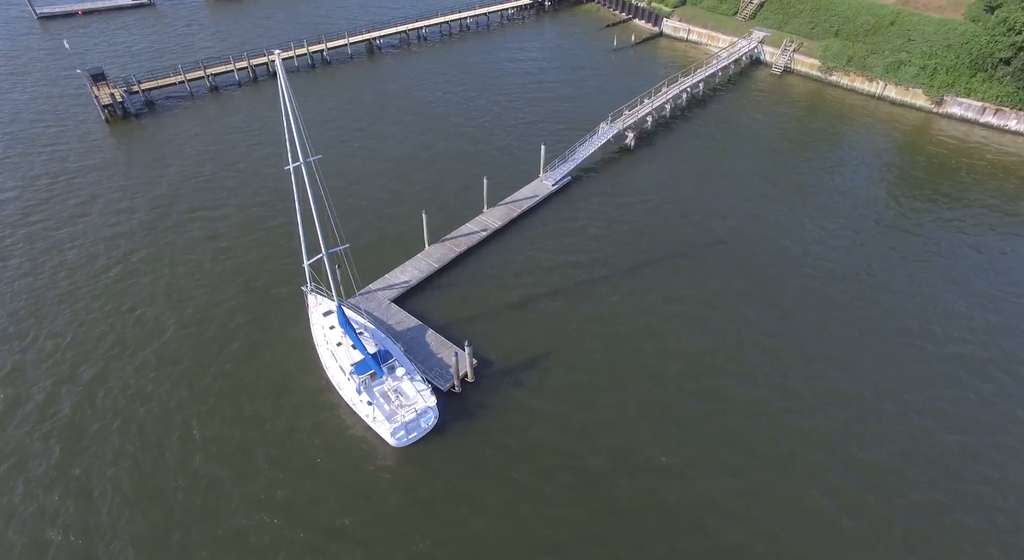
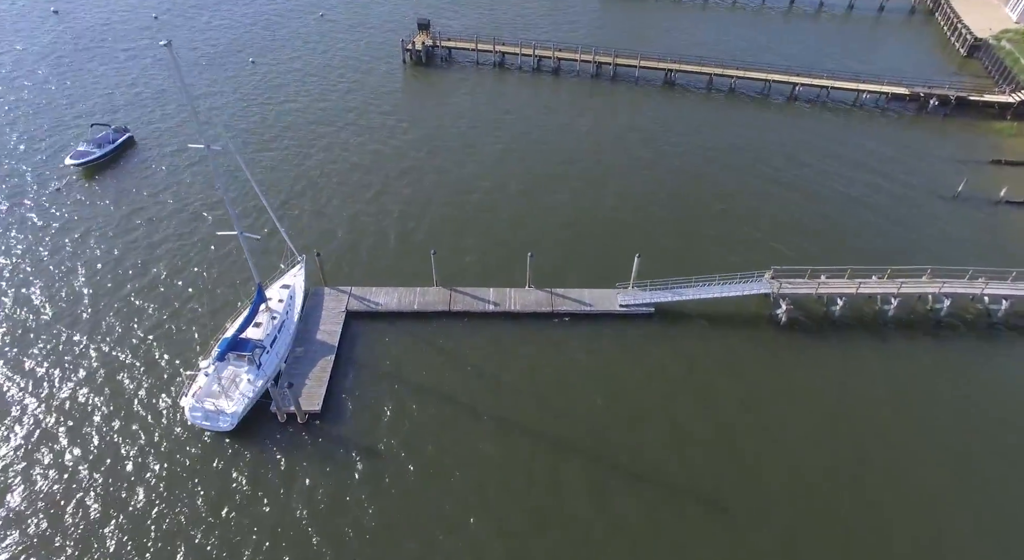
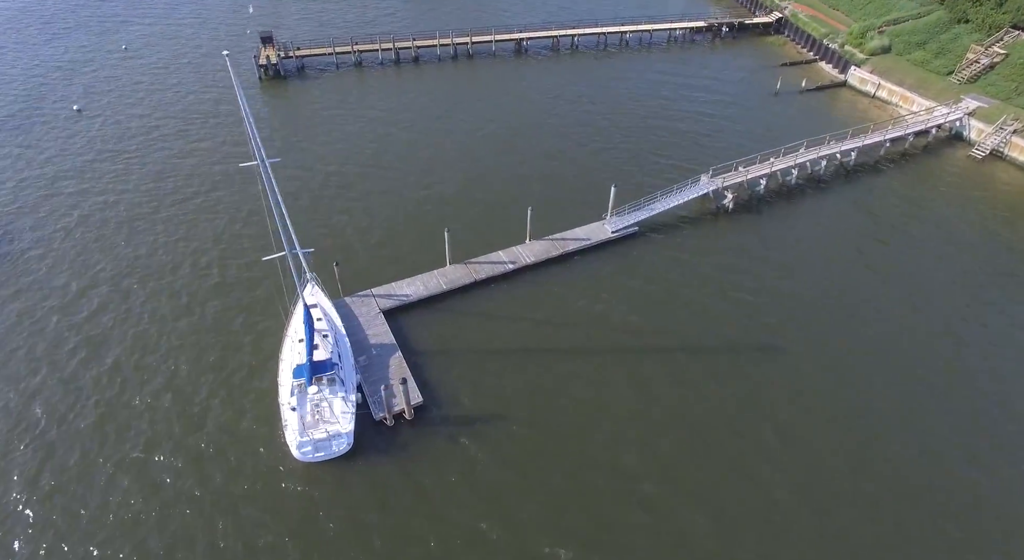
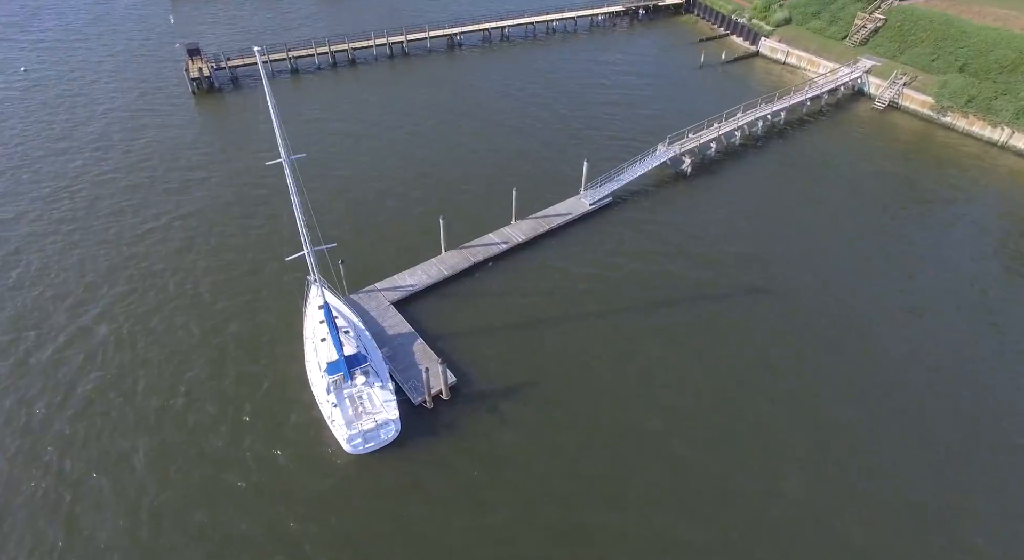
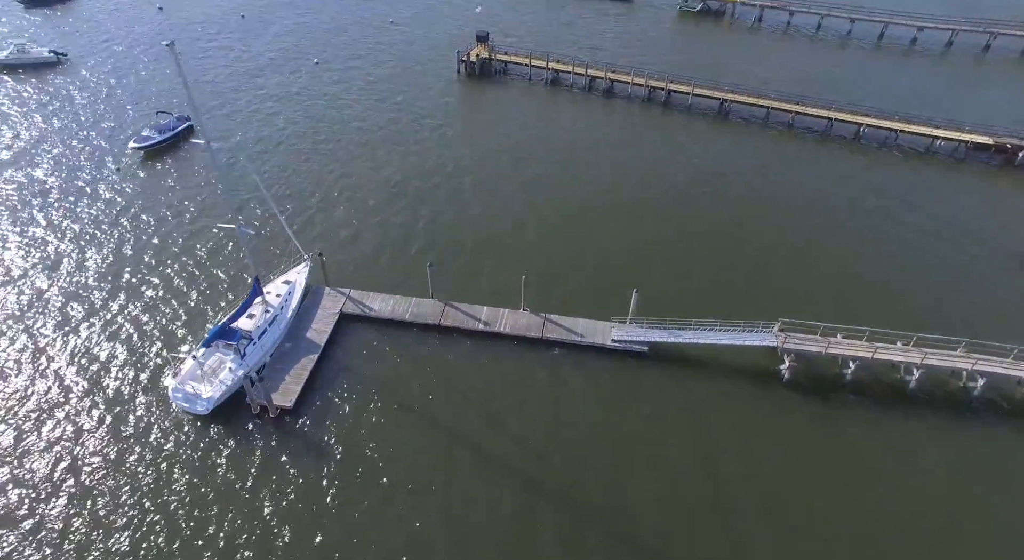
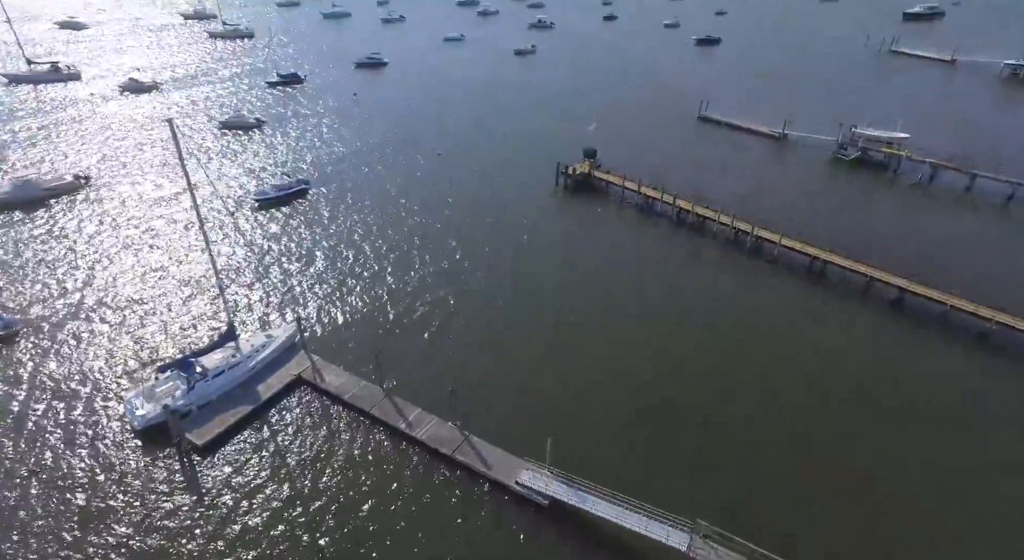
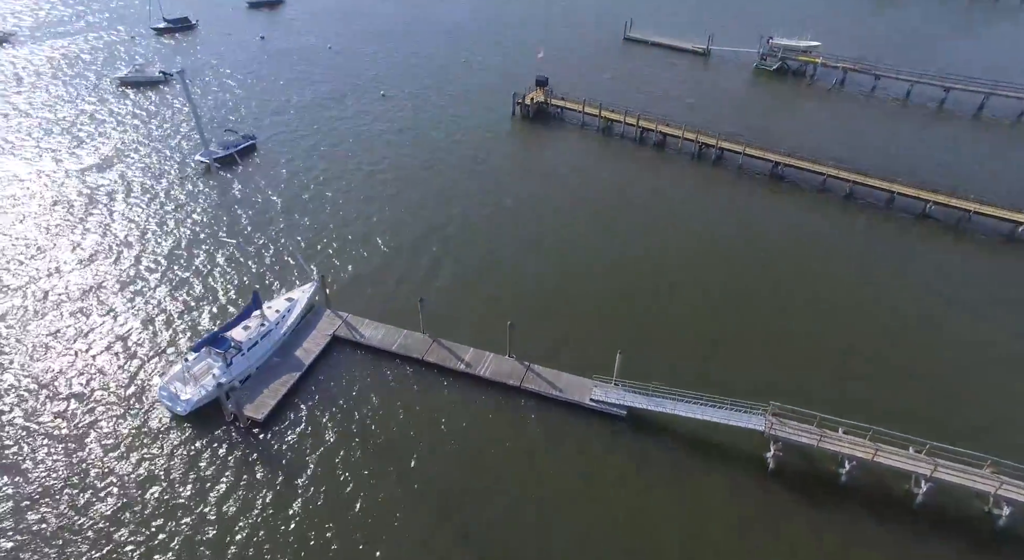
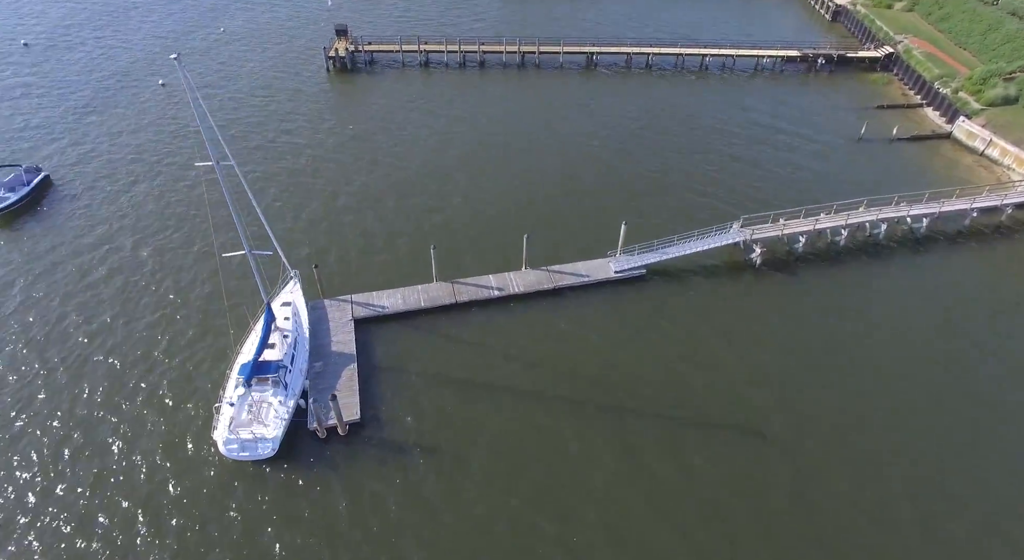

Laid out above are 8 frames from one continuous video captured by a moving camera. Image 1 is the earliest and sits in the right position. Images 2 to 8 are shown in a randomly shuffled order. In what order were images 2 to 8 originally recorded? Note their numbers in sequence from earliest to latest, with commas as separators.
4, 3, 8, 2, 5, 7, 6
